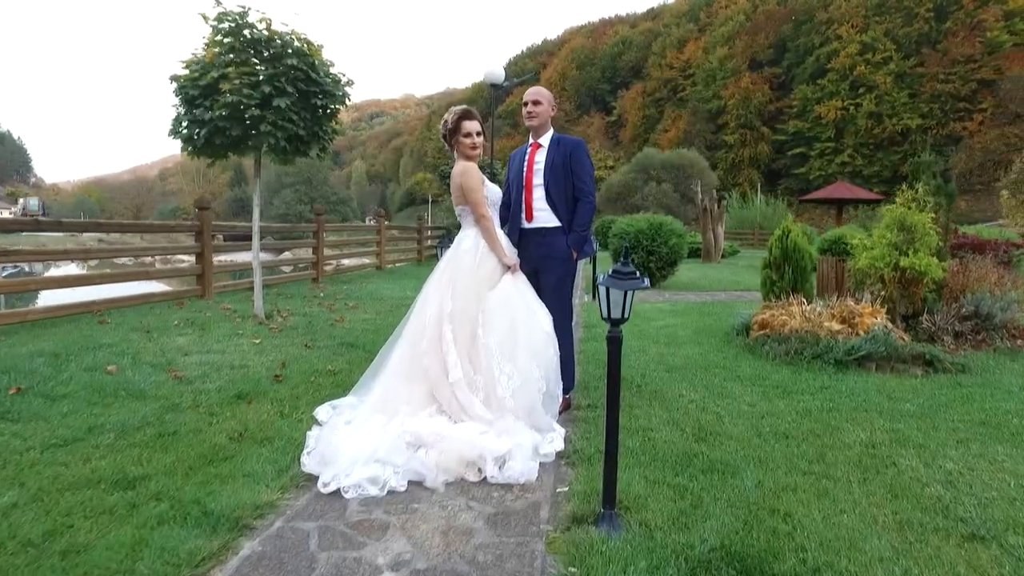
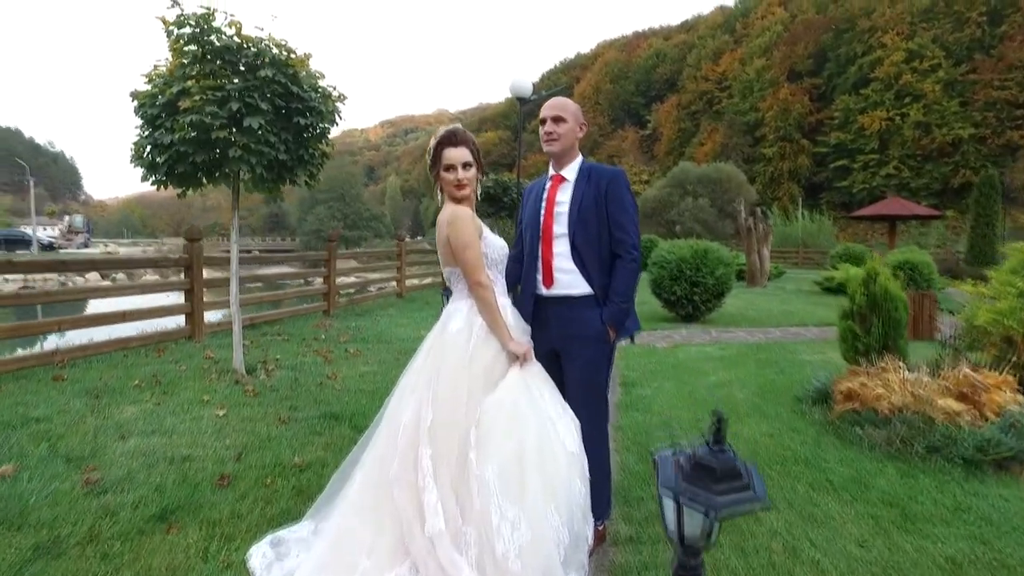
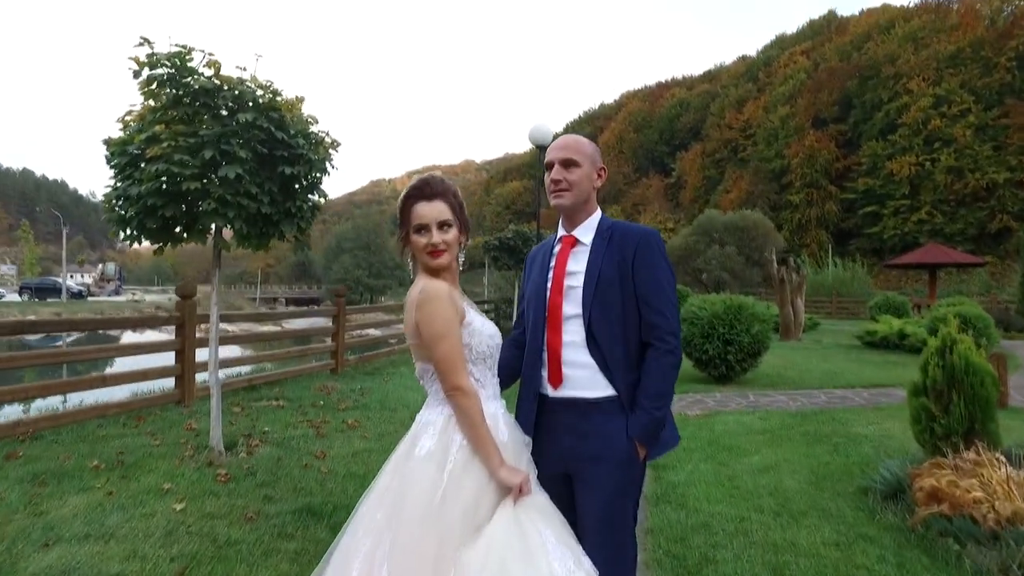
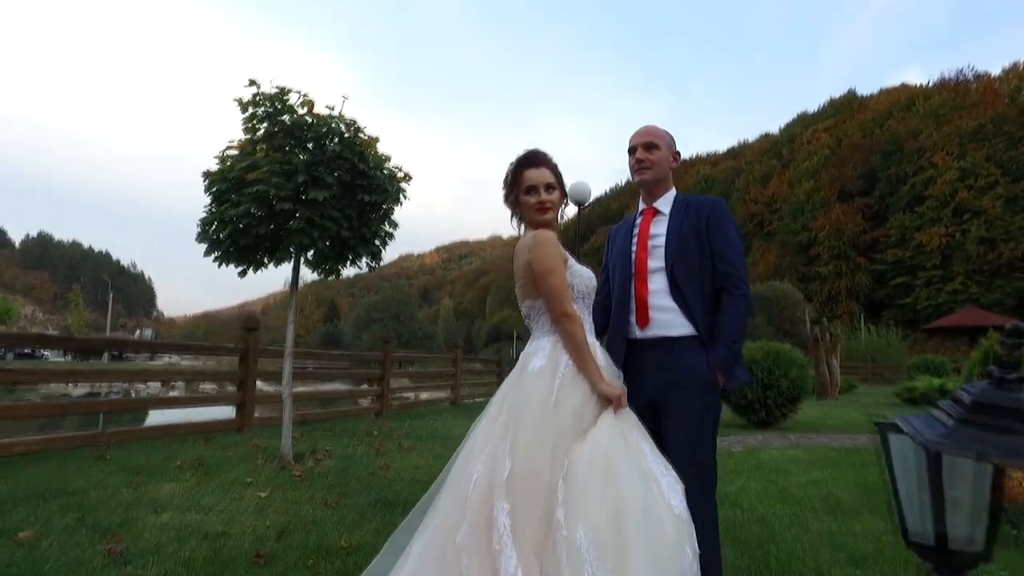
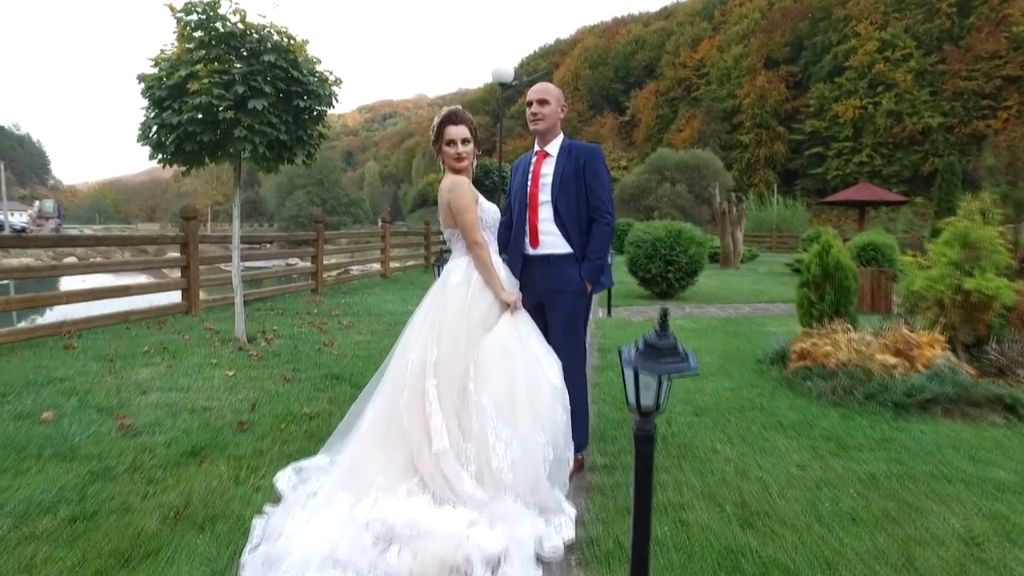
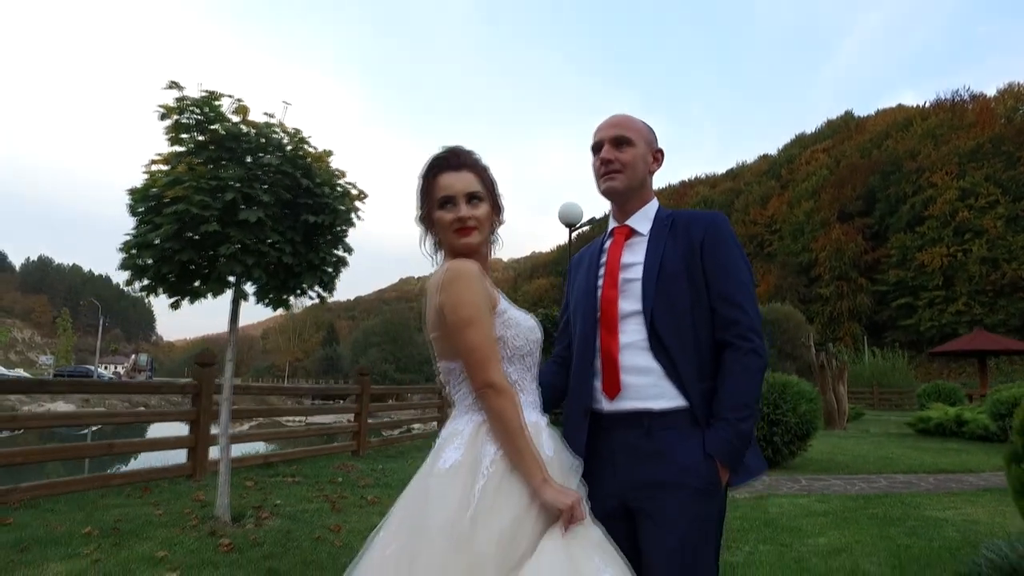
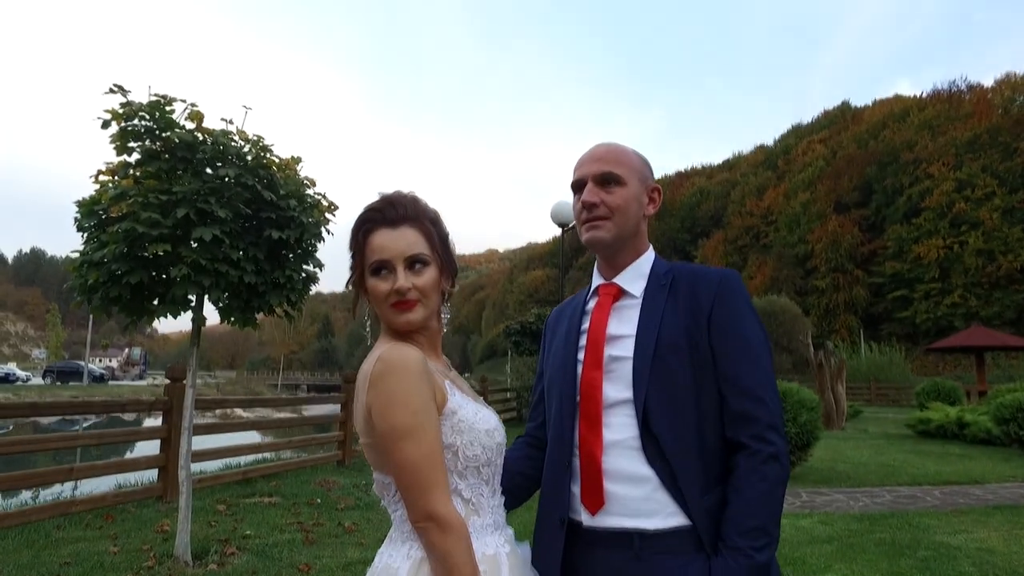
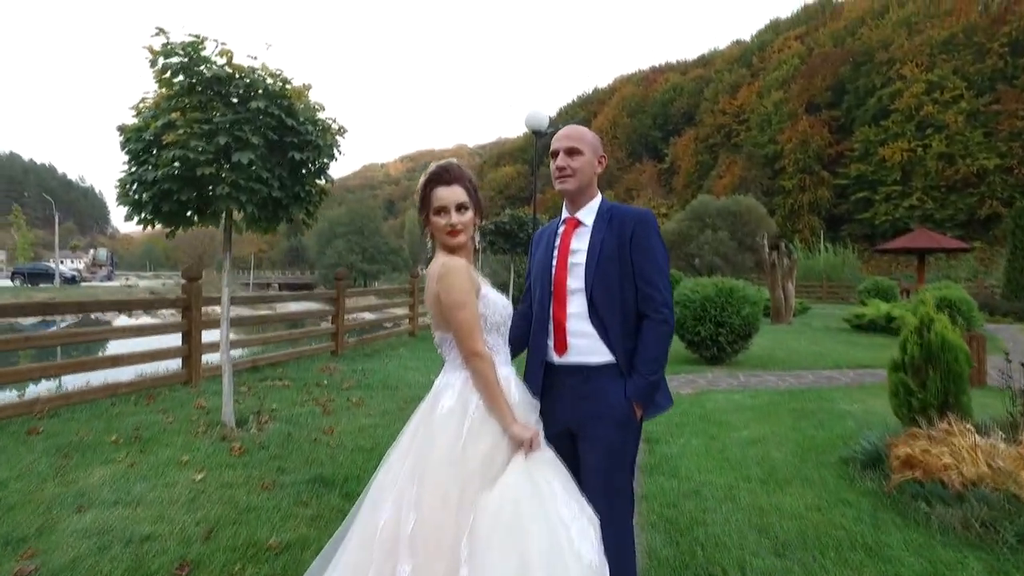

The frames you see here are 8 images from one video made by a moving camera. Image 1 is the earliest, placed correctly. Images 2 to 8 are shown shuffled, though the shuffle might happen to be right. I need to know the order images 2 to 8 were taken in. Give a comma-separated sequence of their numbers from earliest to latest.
5, 2, 8, 3, 7, 6, 4
